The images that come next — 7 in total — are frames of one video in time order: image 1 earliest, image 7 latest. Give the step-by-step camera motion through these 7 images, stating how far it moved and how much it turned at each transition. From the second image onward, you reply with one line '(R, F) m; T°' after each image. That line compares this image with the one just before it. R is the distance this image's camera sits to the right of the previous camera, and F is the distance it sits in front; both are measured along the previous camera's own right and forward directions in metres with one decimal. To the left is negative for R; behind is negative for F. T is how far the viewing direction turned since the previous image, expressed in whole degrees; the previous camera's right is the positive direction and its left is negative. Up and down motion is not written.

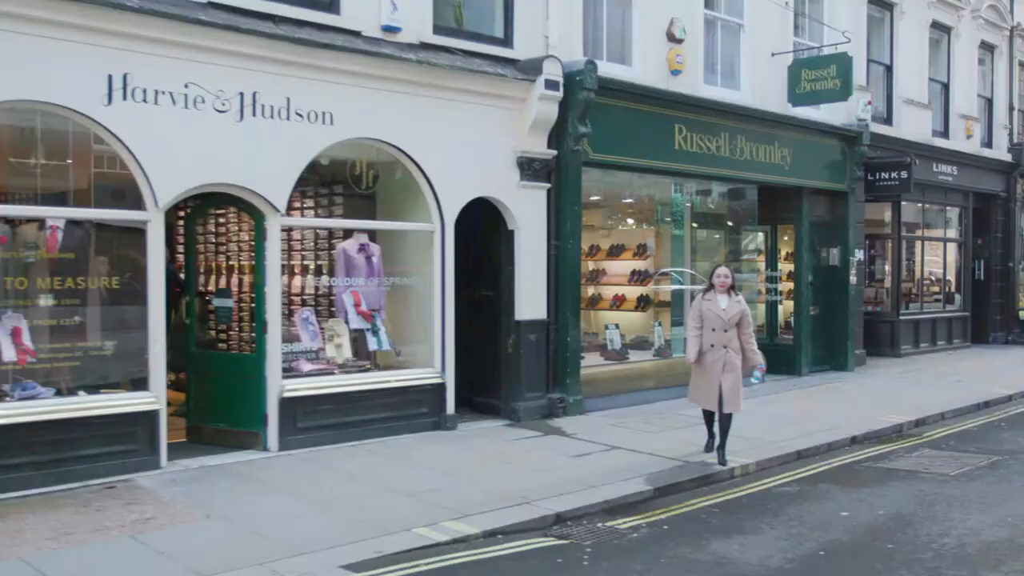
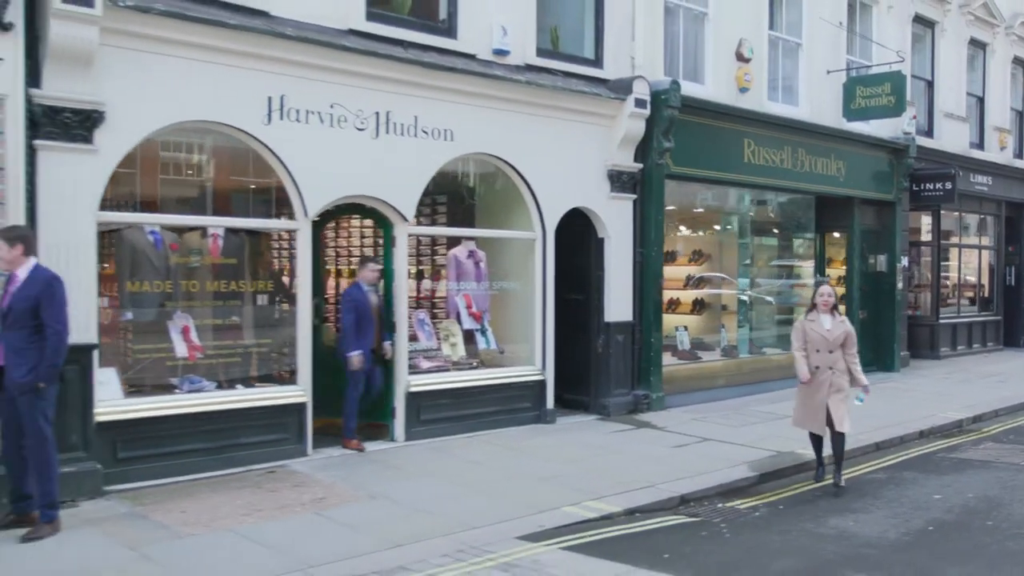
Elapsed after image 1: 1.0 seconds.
(-1.0, -0.7) m; 0°
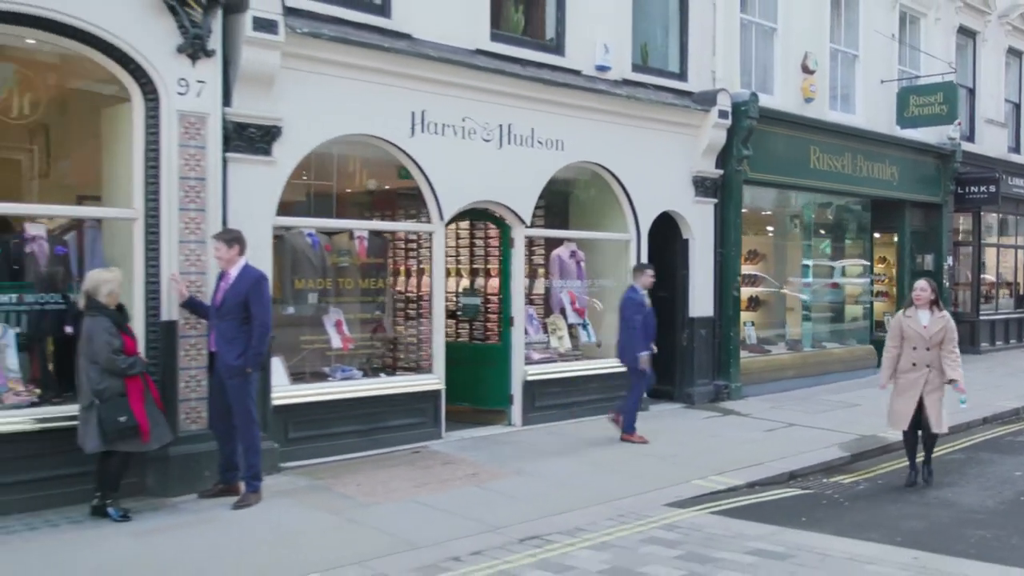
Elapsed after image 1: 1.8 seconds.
(-1.0, -0.8) m; 0°
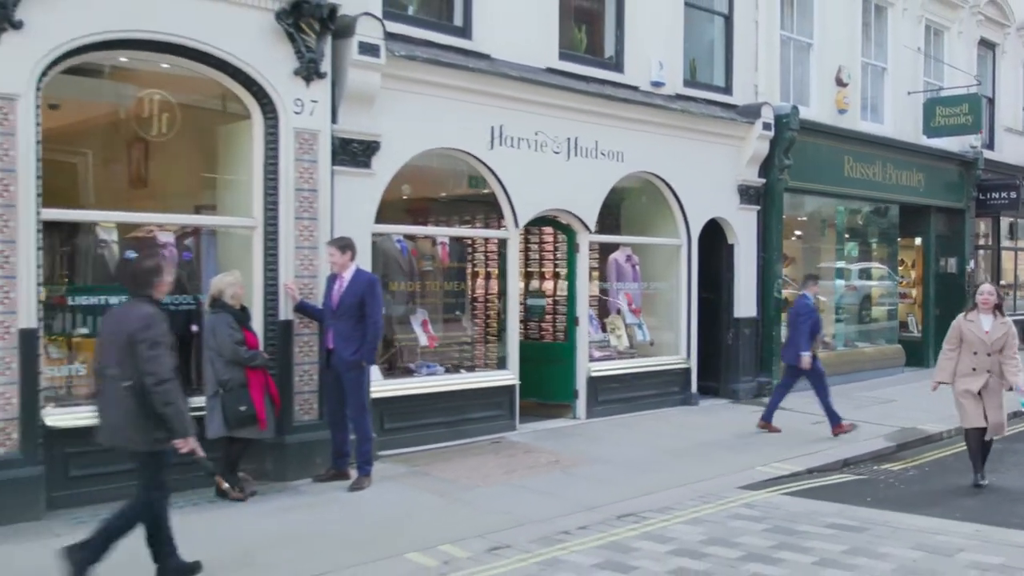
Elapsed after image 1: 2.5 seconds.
(-0.7, -0.7) m; 0°
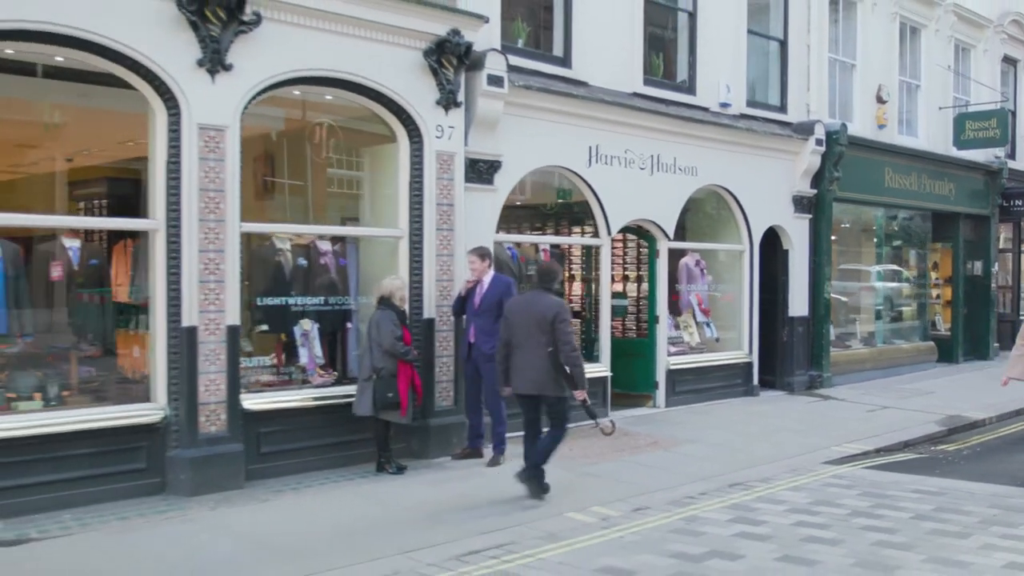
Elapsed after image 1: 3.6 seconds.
(-1.0, -1.2) m; 0°
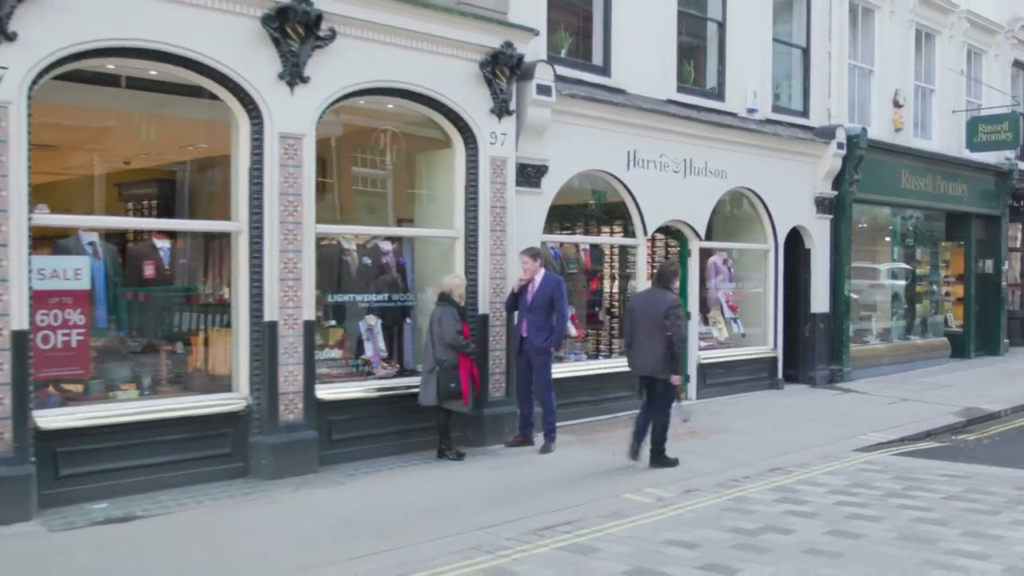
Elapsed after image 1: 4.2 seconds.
(-0.5, -0.6) m; 0°
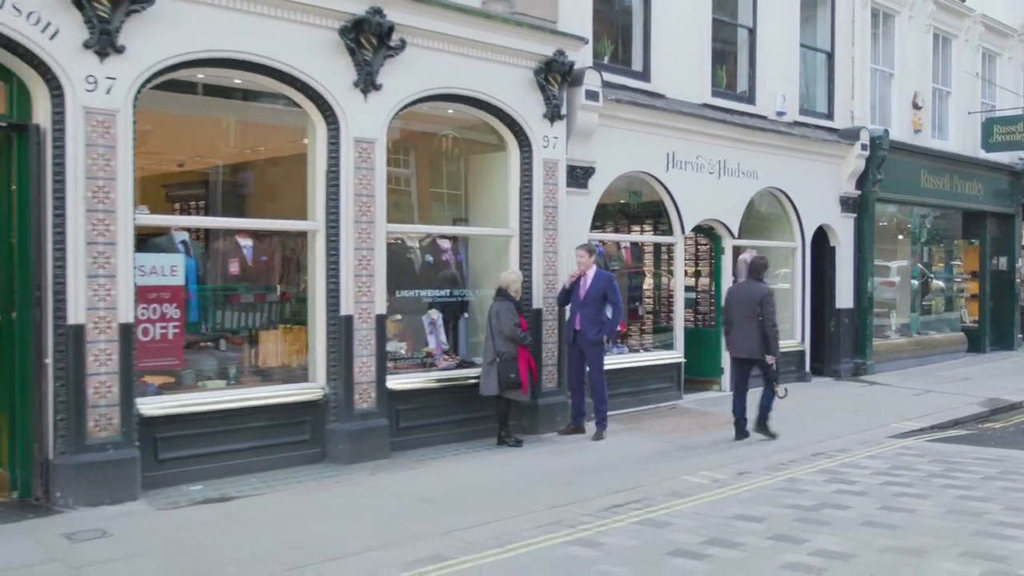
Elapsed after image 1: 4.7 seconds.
(-0.5, -0.5) m; 0°
